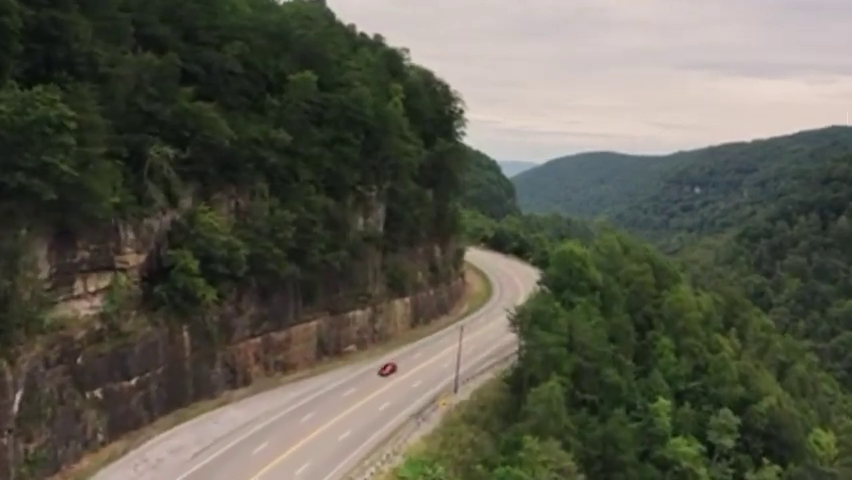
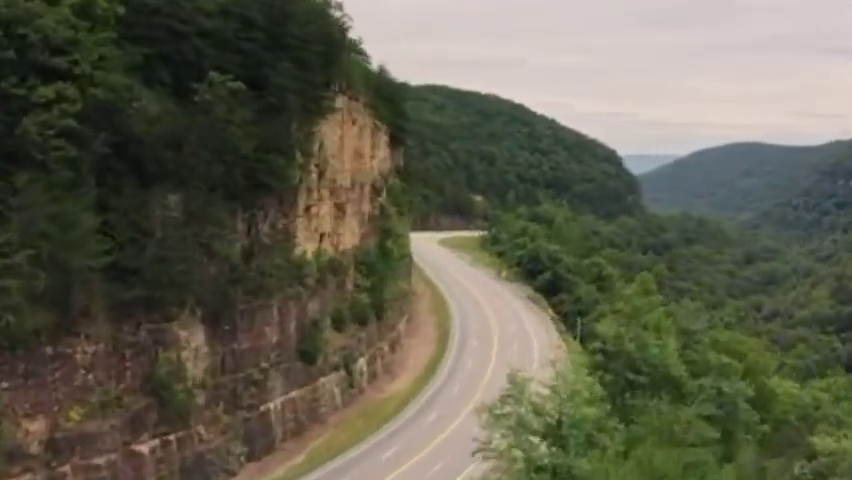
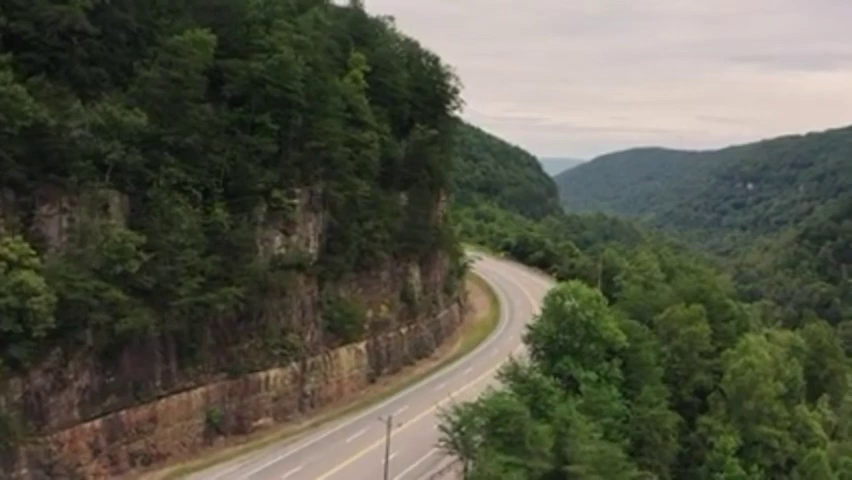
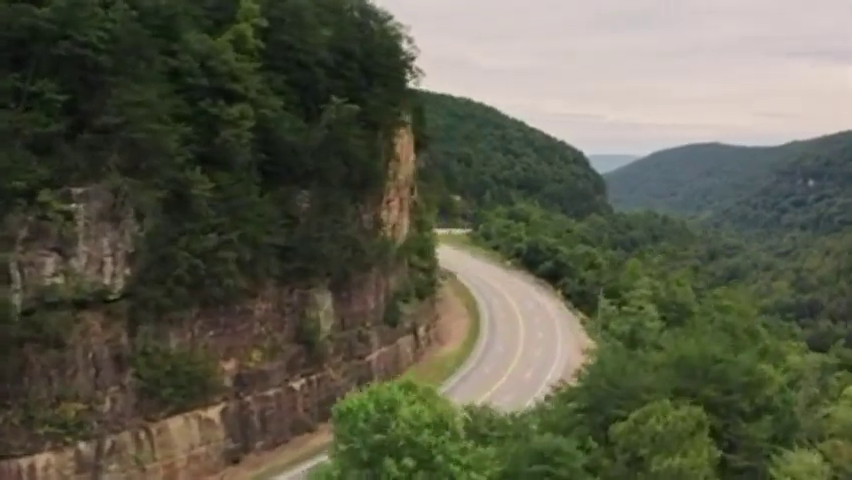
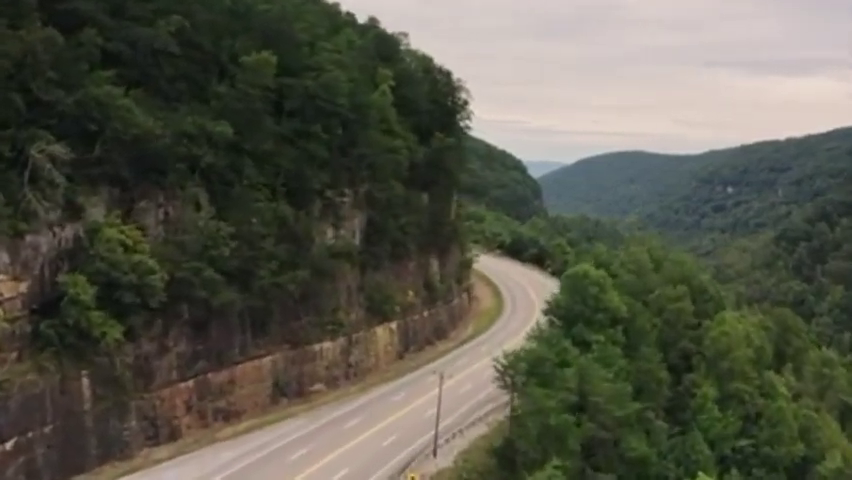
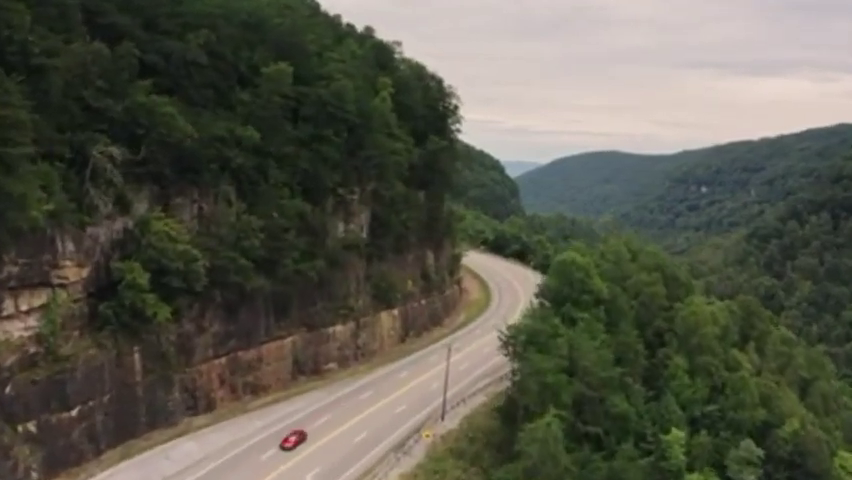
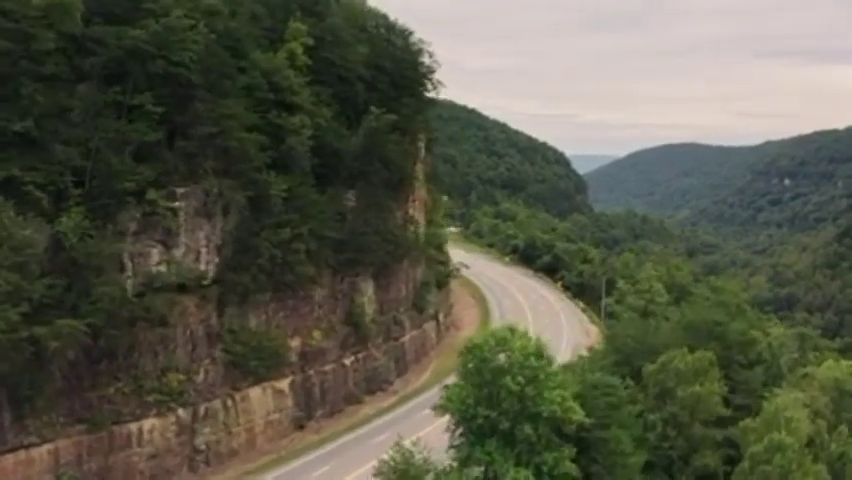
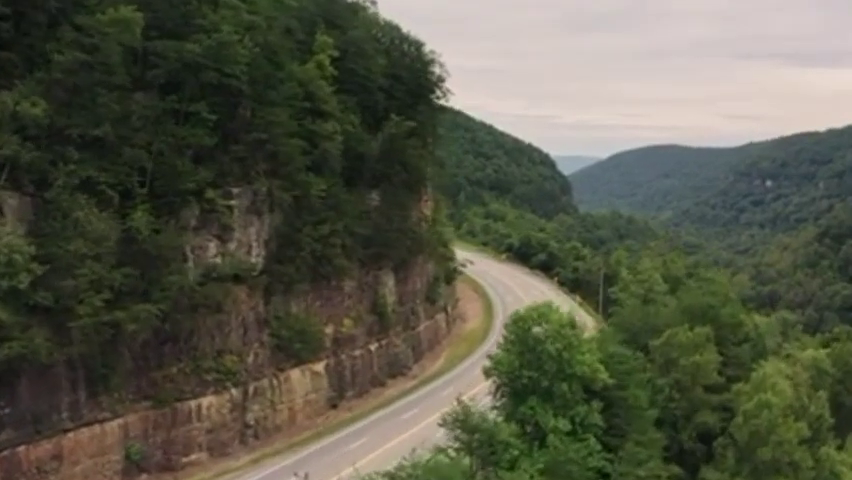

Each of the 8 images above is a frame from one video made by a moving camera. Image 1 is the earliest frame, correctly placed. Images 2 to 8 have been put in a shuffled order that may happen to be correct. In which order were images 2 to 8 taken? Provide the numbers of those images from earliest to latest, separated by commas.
6, 5, 3, 8, 7, 4, 2
